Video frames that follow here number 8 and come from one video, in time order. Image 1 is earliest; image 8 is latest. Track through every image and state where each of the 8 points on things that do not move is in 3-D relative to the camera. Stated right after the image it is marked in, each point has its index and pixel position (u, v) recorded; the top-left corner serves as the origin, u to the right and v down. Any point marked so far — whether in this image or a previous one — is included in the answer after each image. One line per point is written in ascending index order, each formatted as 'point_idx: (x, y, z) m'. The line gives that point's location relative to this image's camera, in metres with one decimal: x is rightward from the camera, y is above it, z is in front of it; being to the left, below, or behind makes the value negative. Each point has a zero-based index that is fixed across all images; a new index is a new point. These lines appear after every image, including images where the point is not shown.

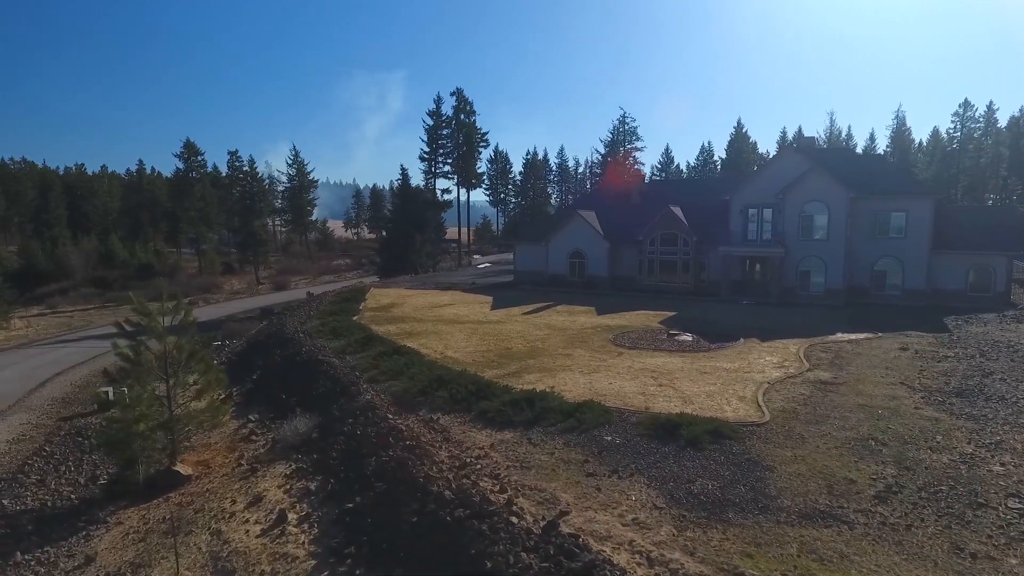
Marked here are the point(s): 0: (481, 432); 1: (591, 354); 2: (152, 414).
0: (-0.6, -2.9, +12.6) m
1: (+2.5, -2.0, +18.9) m
2: (-8.0, -2.8, +13.8) m
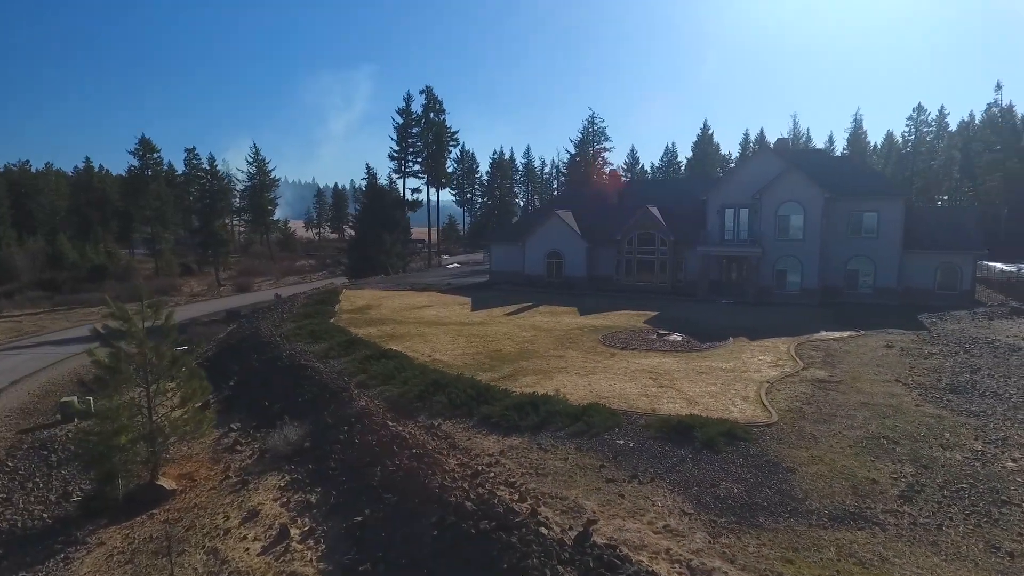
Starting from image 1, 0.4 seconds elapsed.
0: (-0.5, -2.9, +12.2) m
1: (+2.2, -2.0, +18.7) m
2: (-7.9, -2.9, +13.0) m
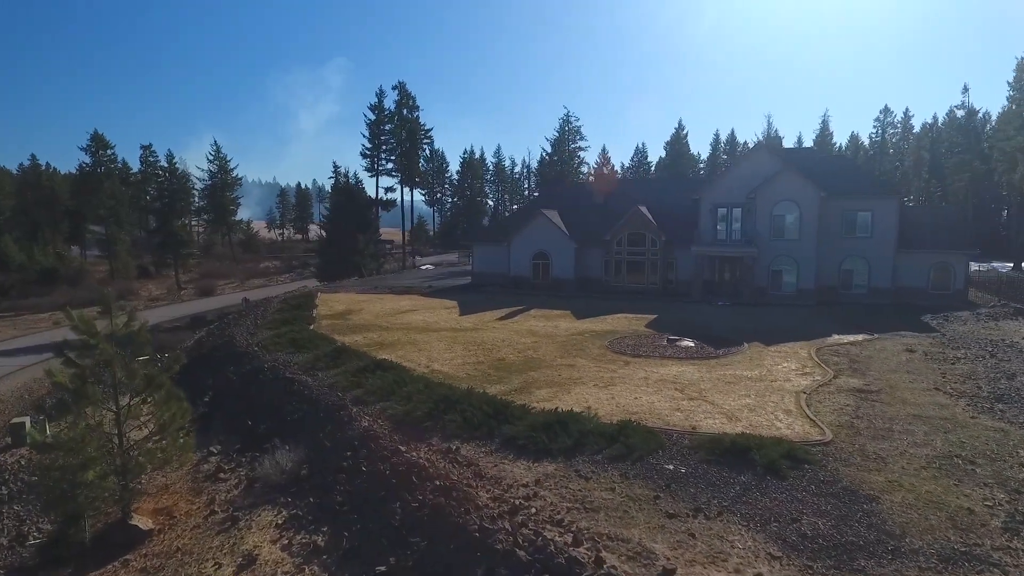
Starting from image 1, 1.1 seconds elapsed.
0: (+0.1, -3.0, +10.8) m
1: (+2.4, -2.1, +17.4) m
2: (-7.4, -3.1, +11.2) m
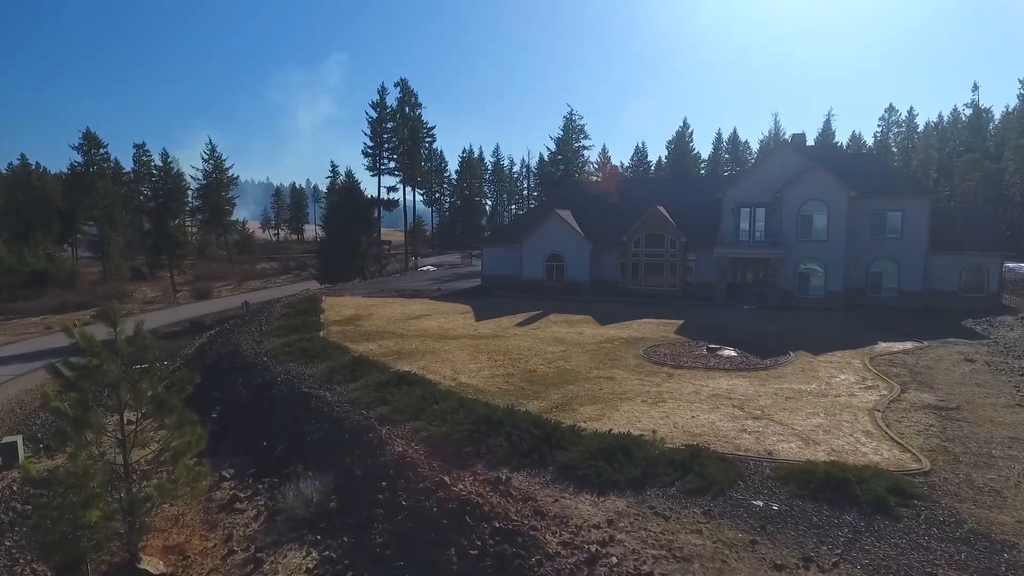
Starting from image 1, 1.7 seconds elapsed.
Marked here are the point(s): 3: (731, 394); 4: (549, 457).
0: (+1.0, -3.2, +9.6) m
1: (+3.3, -2.3, +16.2) m
2: (-6.4, -3.3, +9.9) m
3: (+5.0, -2.4, +14.3) m
4: (+0.6, -2.9, +10.8) m
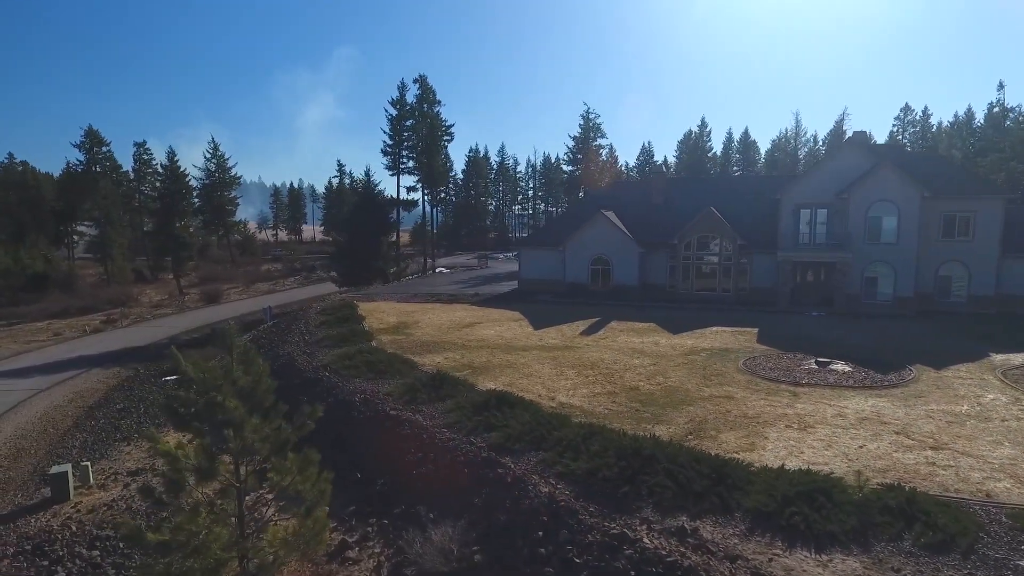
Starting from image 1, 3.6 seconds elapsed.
0: (+3.7, -3.5, +8.1) m
1: (+5.9, -2.5, +14.7) m
2: (-3.8, -3.5, +8.2) m
3: (+7.6, -2.7, +12.9) m
4: (+3.3, -3.2, +9.3) m
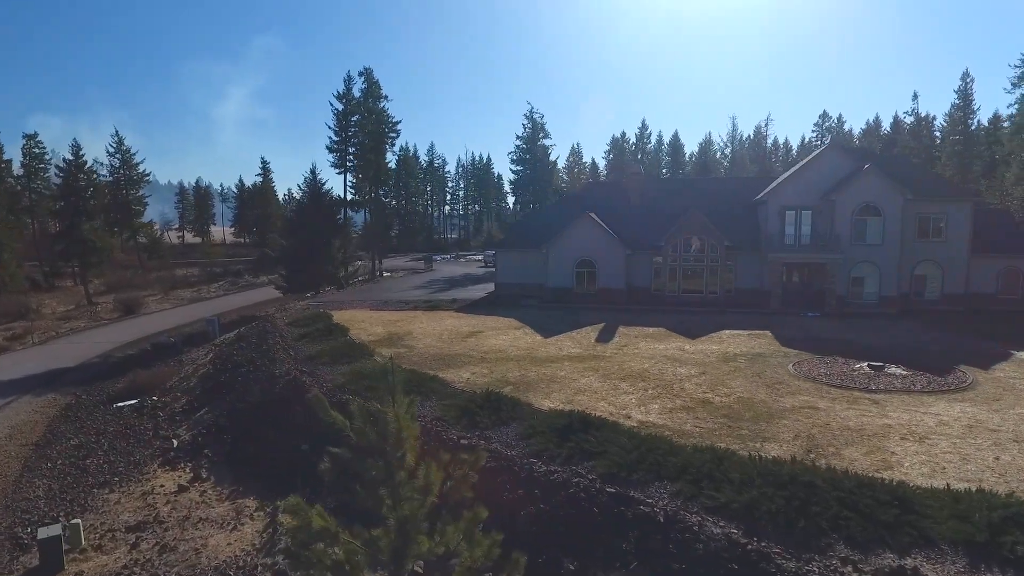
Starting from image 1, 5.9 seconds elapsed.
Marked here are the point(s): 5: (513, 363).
0: (+6.3, -3.6, +7.3) m
1: (+7.5, -2.7, +14.2) m
2: (-1.1, -3.8, +6.4) m
3: (+9.5, -2.8, +12.6) m
4: (+5.7, -3.3, +8.5) m
5: (0.0, -2.3, +19.4) m
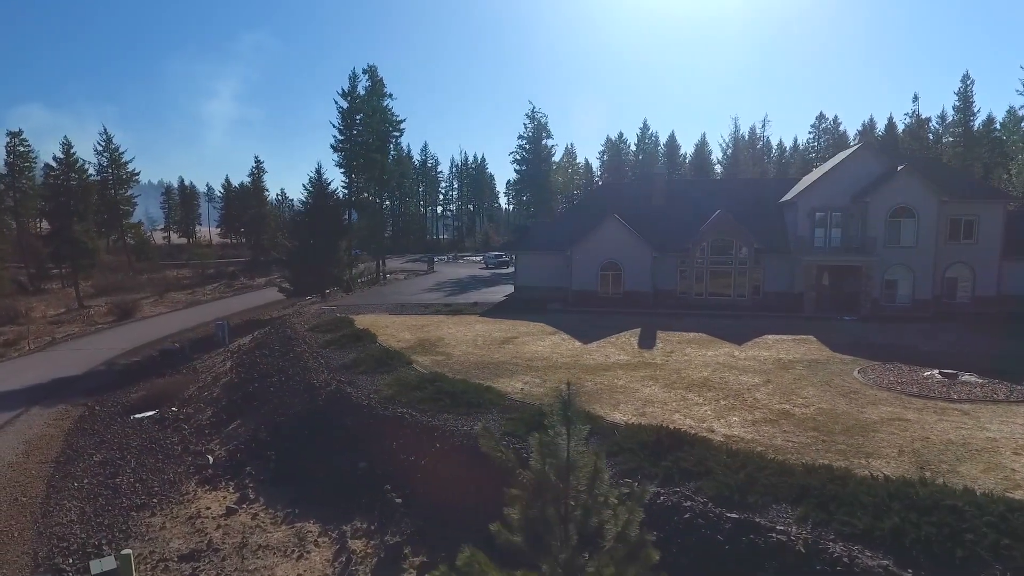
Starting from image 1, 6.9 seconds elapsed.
0: (+8.2, -3.7, +6.7) m
1: (+9.2, -2.8, +13.6) m
2: (+0.8, -3.9, +5.6) m
3: (+11.2, -2.9, +12.1) m
4: (+7.5, -3.5, +7.9) m
5: (+1.5, -2.5, +18.6) m
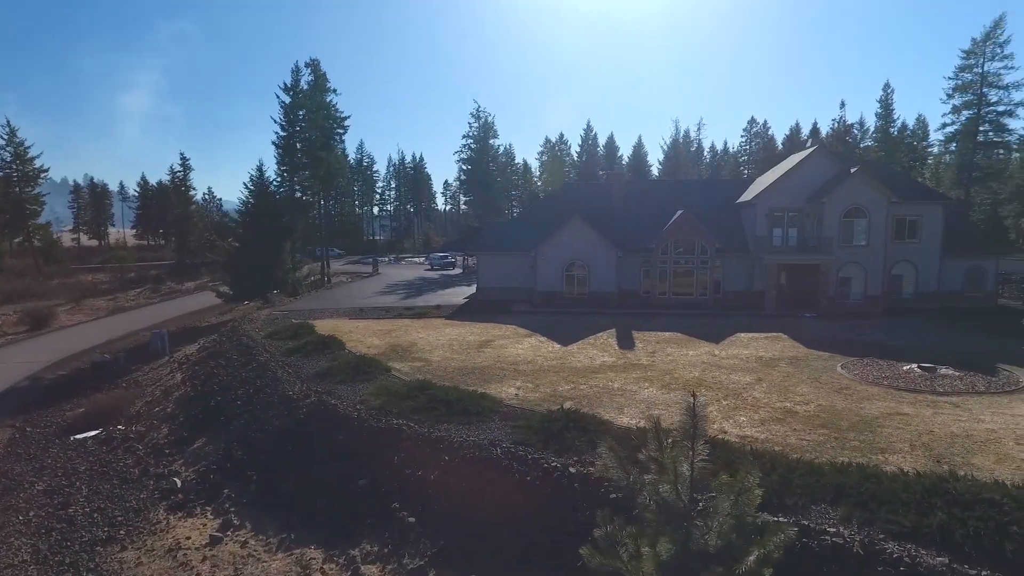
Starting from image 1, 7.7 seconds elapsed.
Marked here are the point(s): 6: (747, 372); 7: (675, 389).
0: (+9.1, -3.7, +7.1) m
1: (+9.4, -2.7, +14.1) m
2: (+1.9, -4.0, +5.2) m
3: (+11.5, -2.8, +12.7) m
4: (+8.4, -3.4, +8.2) m
5: (+1.2, -2.5, +18.2) m
6: (+6.6, -2.4, +17.9) m
7: (+4.2, -2.7, +16.5) m
